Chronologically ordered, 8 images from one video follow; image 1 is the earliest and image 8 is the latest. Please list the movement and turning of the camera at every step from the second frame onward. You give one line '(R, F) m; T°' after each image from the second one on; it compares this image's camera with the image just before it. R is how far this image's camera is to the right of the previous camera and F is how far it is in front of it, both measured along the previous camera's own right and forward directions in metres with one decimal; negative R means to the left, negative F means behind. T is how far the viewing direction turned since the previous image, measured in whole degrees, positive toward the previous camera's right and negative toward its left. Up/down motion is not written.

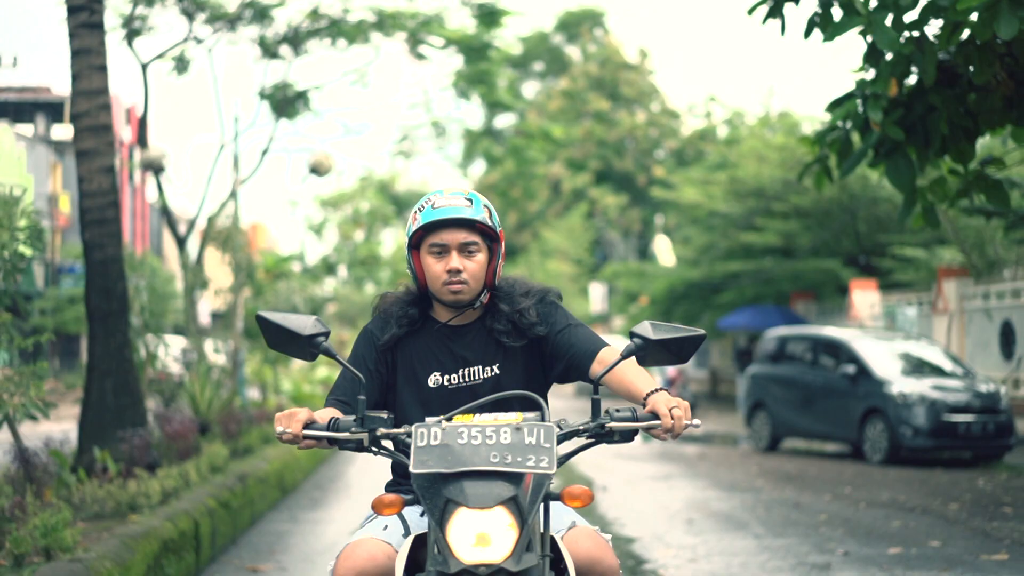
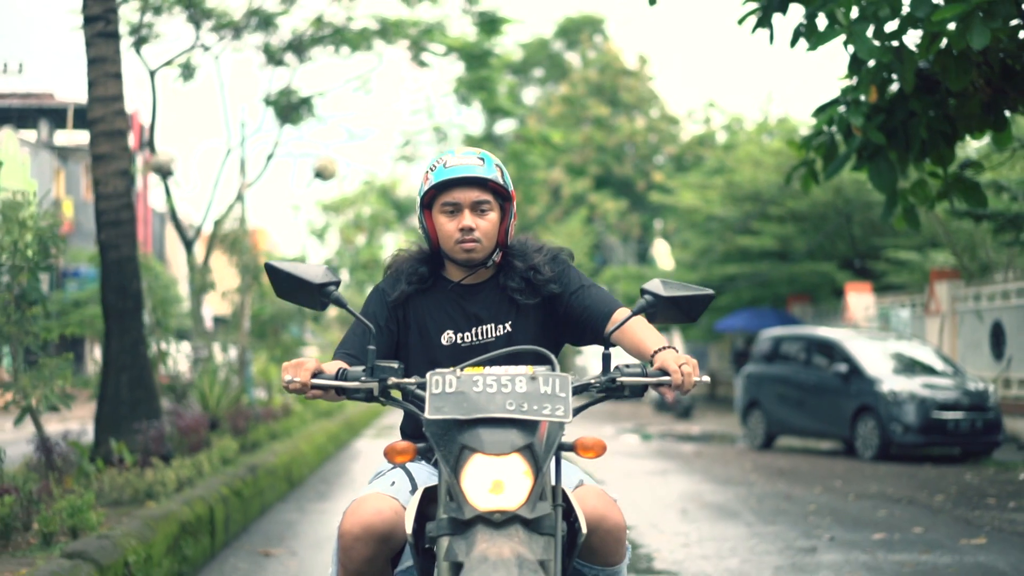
(0.0, -0.4) m; 0°
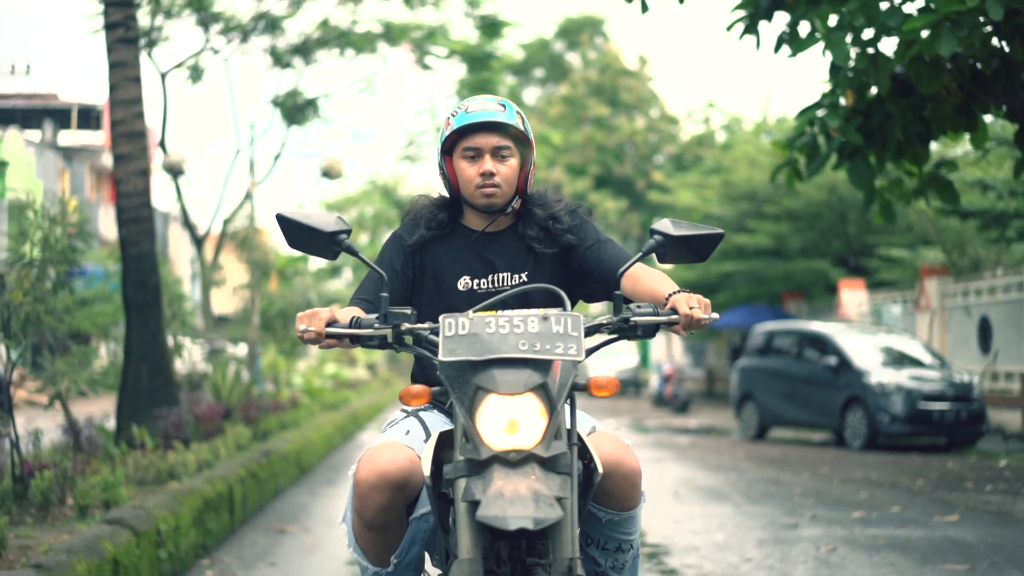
(0.0, -0.6) m; 0°
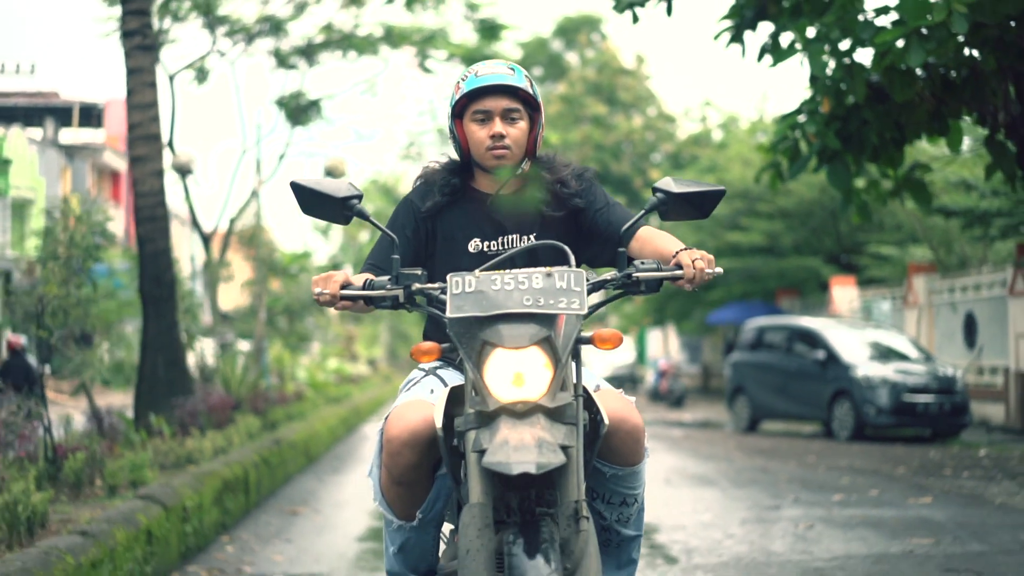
(0.0, -0.6) m; 0°
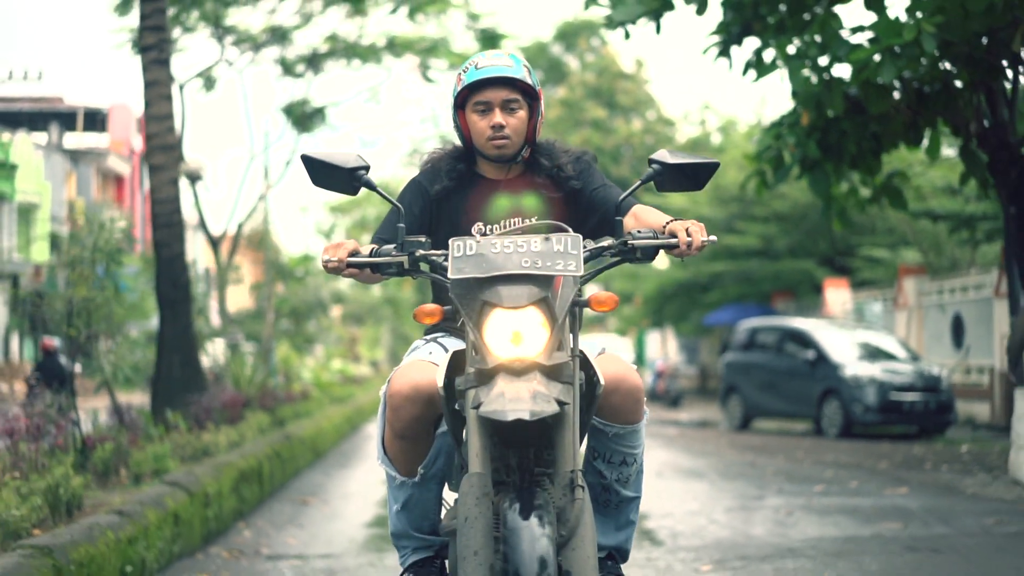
(0.0, -0.6) m; 0°
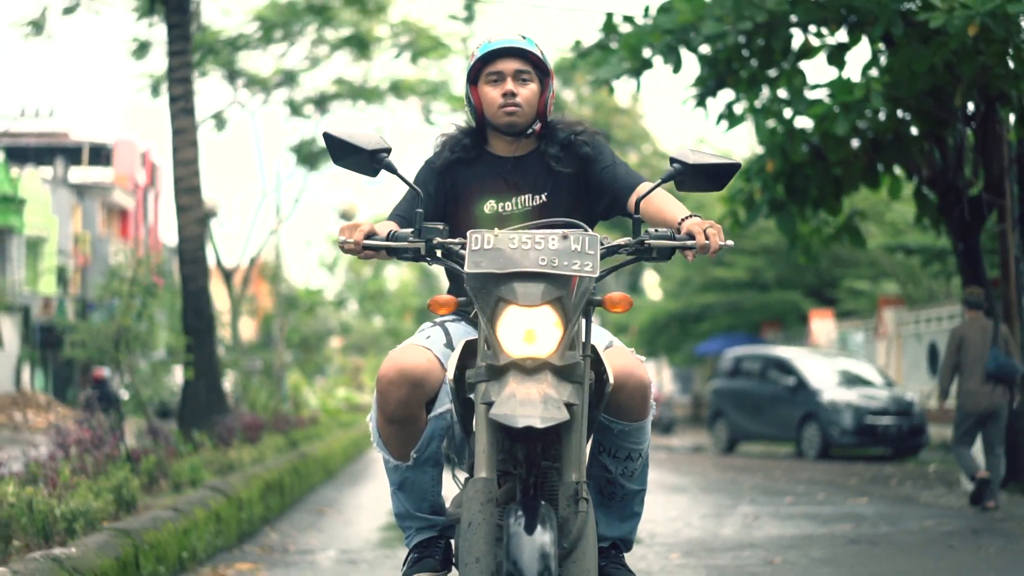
(0.0, -1.1) m; 0°
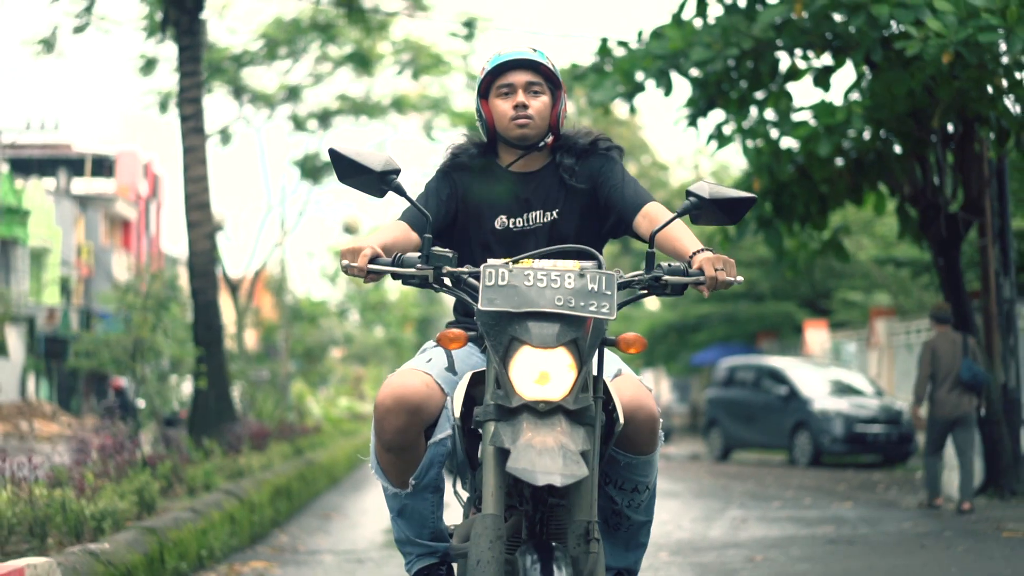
(0.0, -0.5) m; 0°
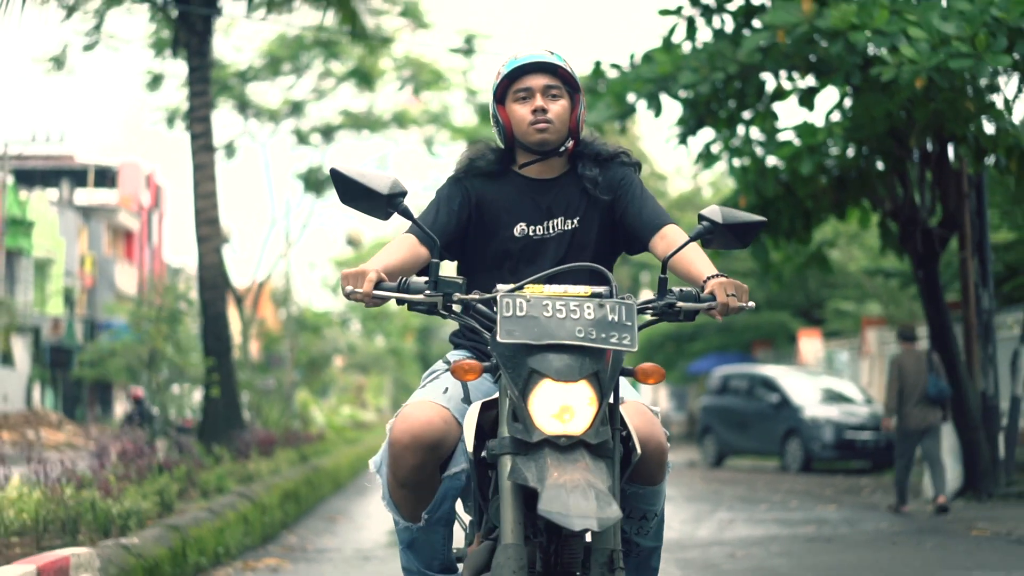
(0.0, -0.5) m; 0°
